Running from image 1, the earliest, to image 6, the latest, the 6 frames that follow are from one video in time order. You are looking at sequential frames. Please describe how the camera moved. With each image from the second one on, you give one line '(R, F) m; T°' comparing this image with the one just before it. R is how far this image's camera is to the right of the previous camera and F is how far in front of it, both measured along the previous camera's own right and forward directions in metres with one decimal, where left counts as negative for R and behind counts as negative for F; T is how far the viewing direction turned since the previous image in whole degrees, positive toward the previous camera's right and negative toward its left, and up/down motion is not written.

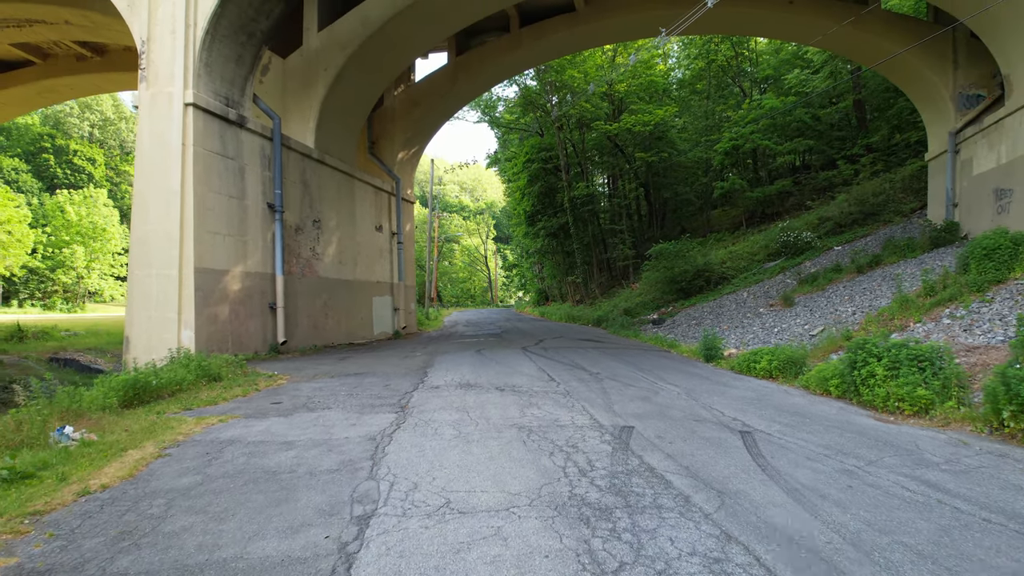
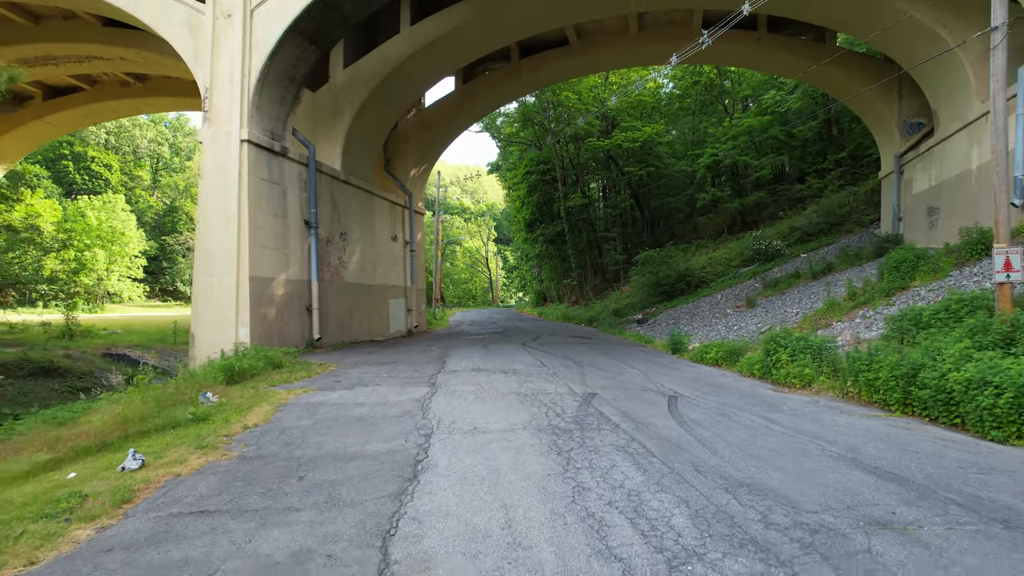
(0.0, -2.2) m; 0°
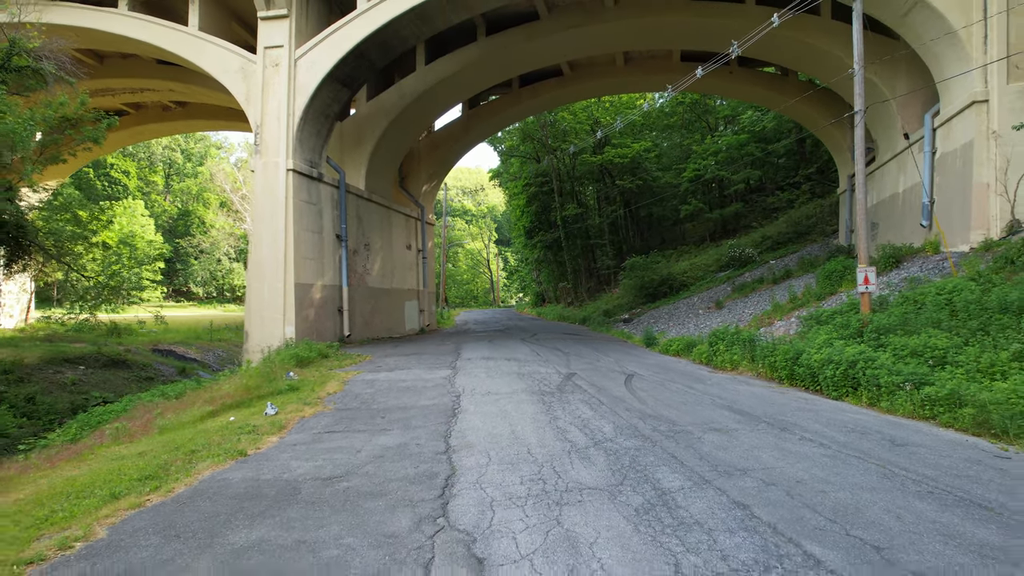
(0.0, -2.6) m; 0°
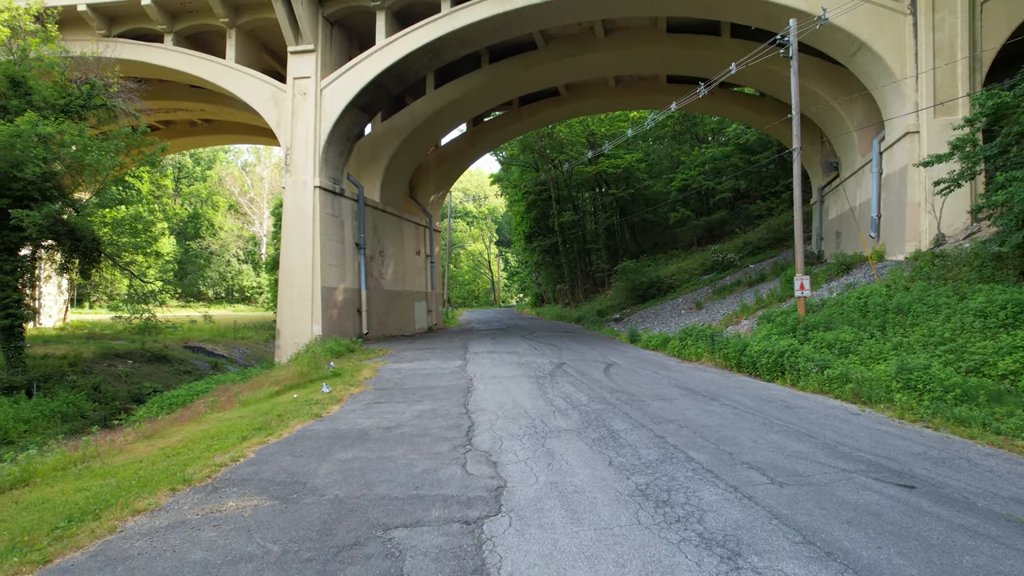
(0.0, -2.0) m; 0°
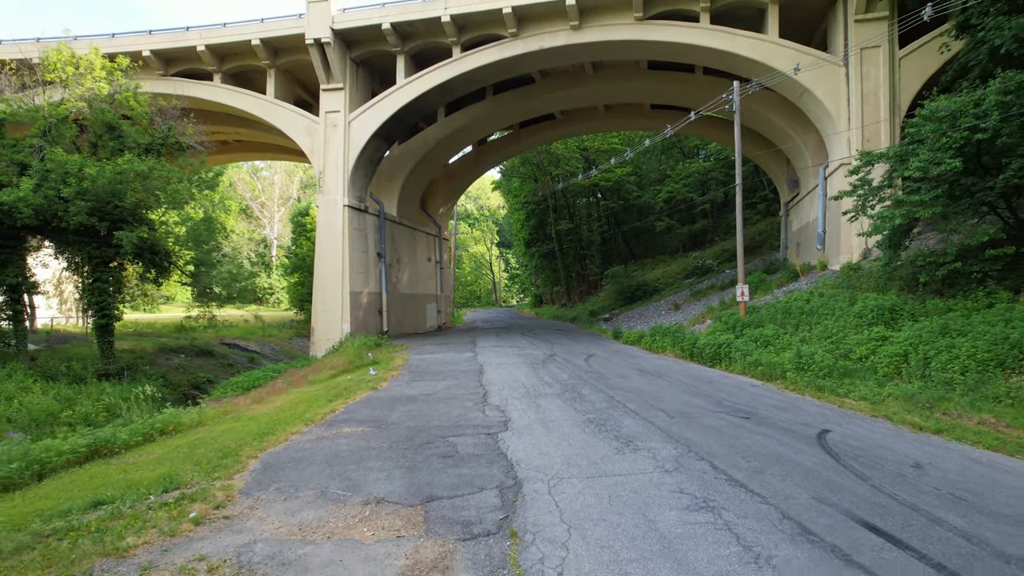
(0.0, -2.9) m; 0°
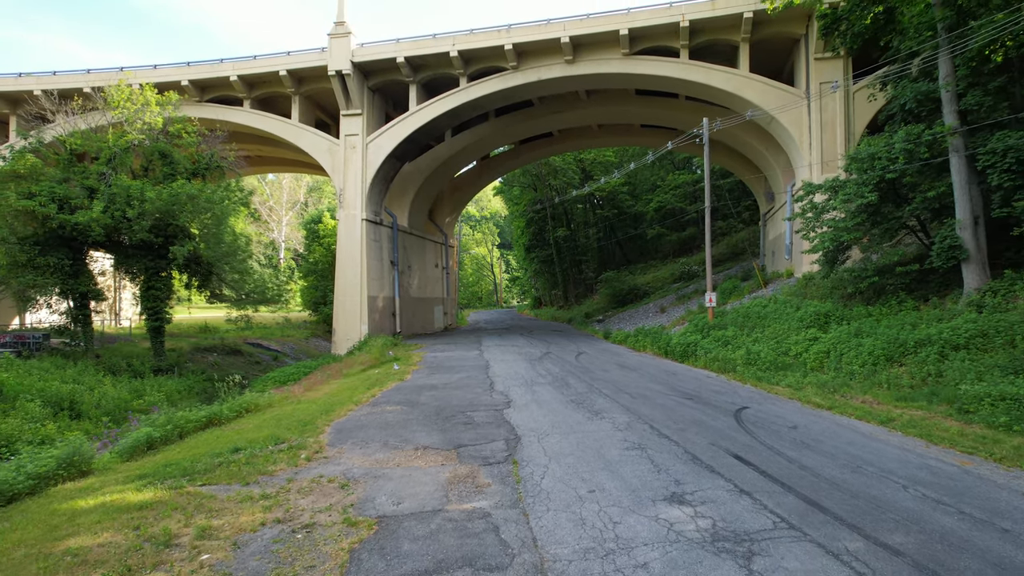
(0.0, -2.3) m; 0°
